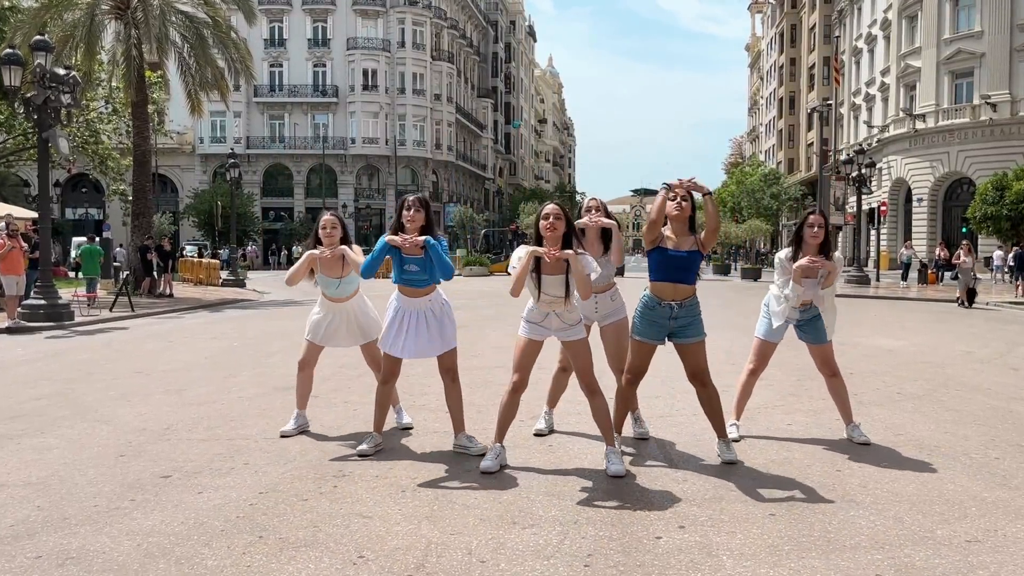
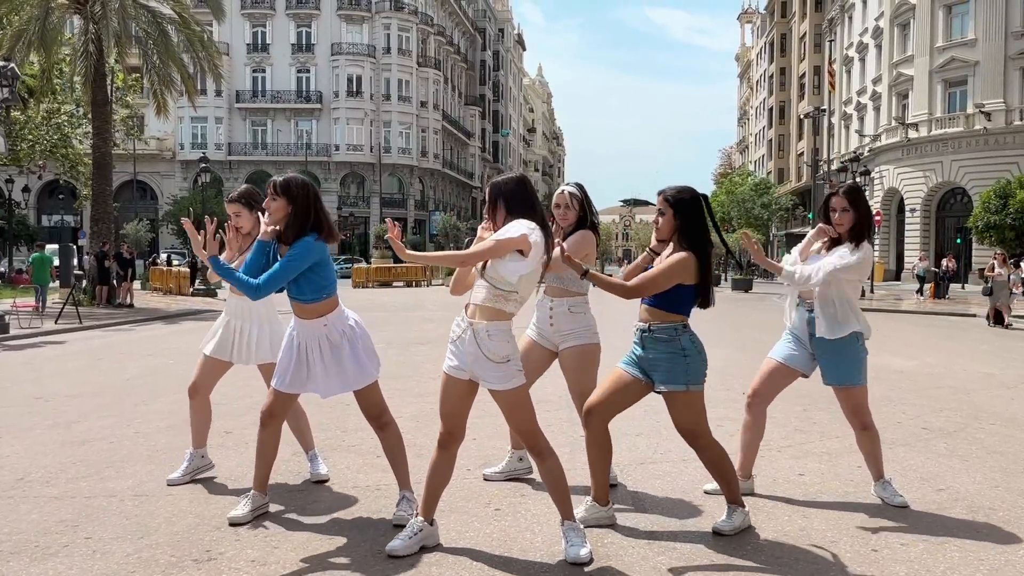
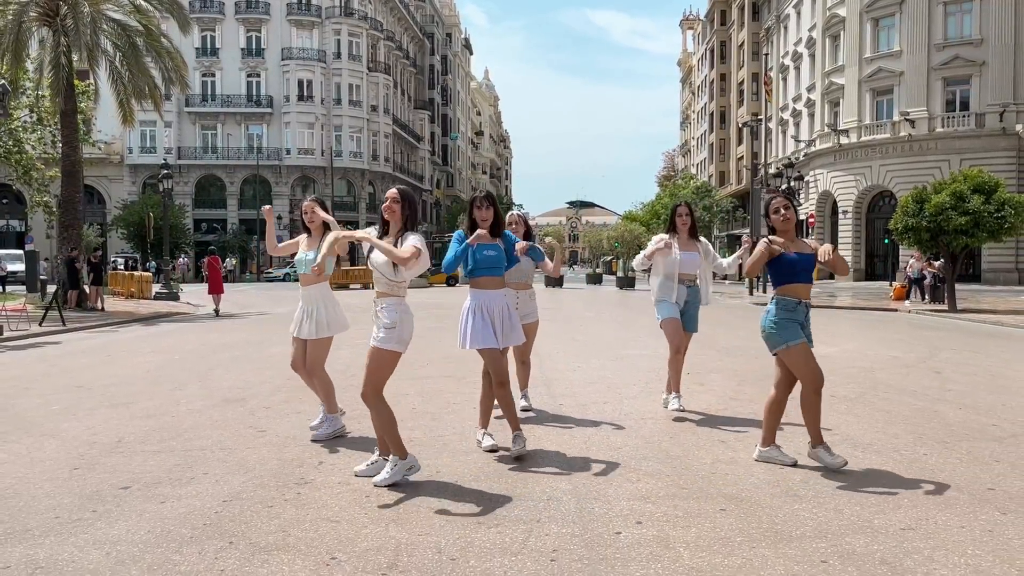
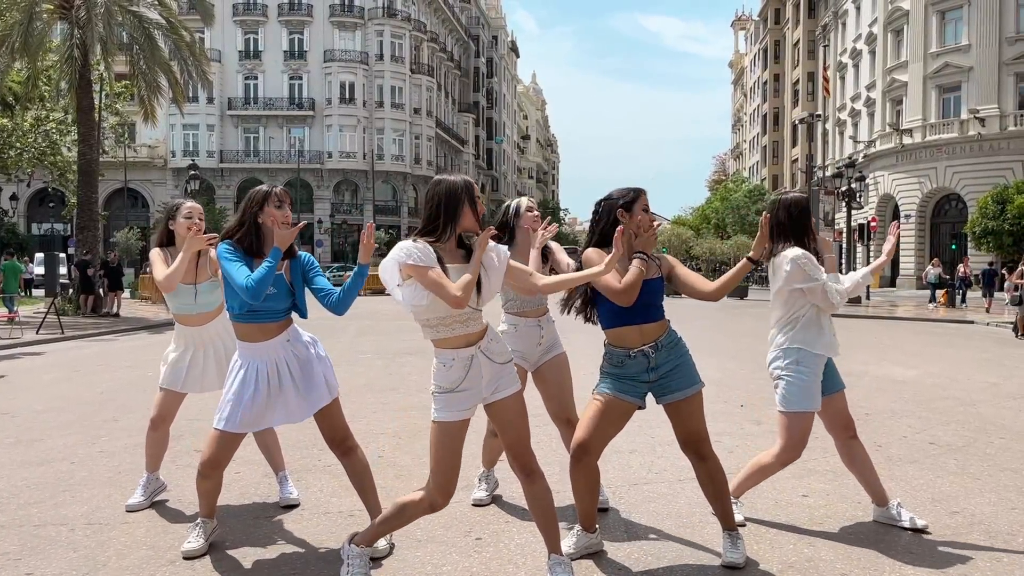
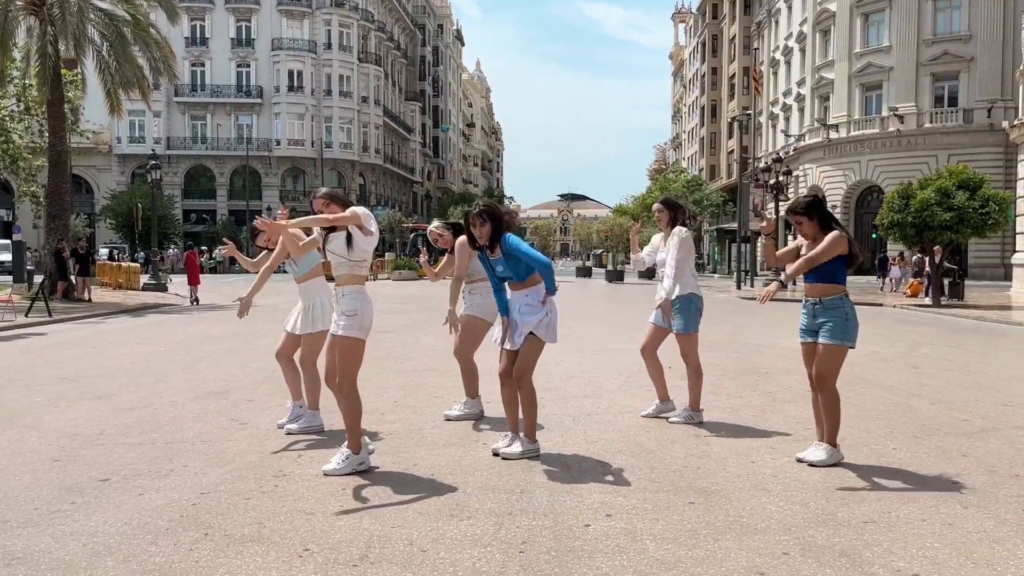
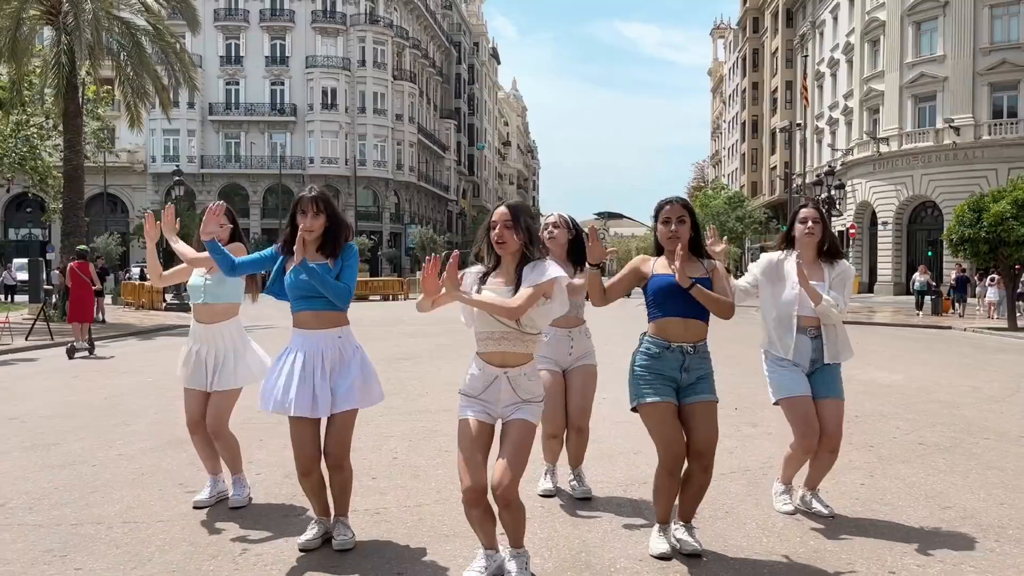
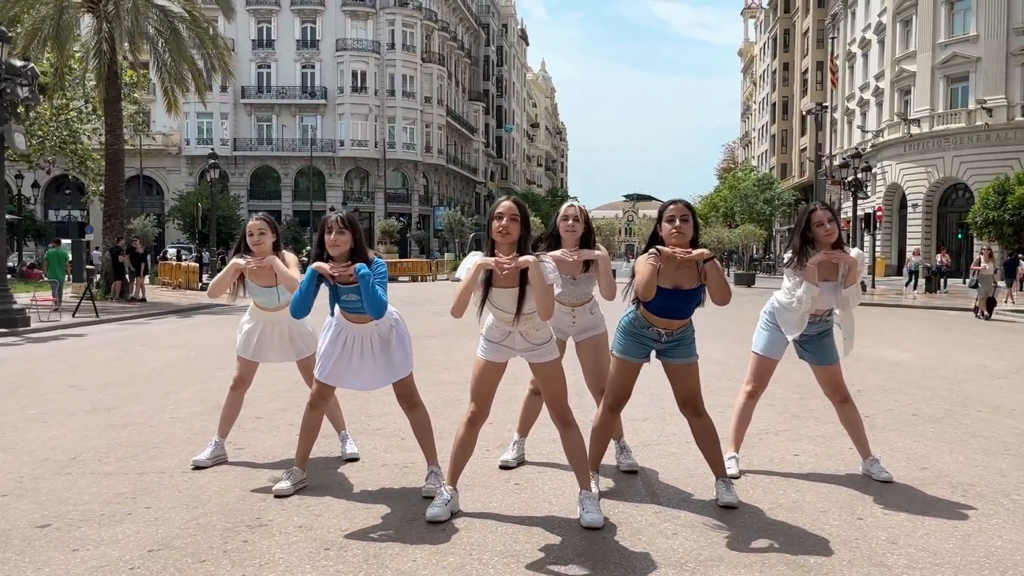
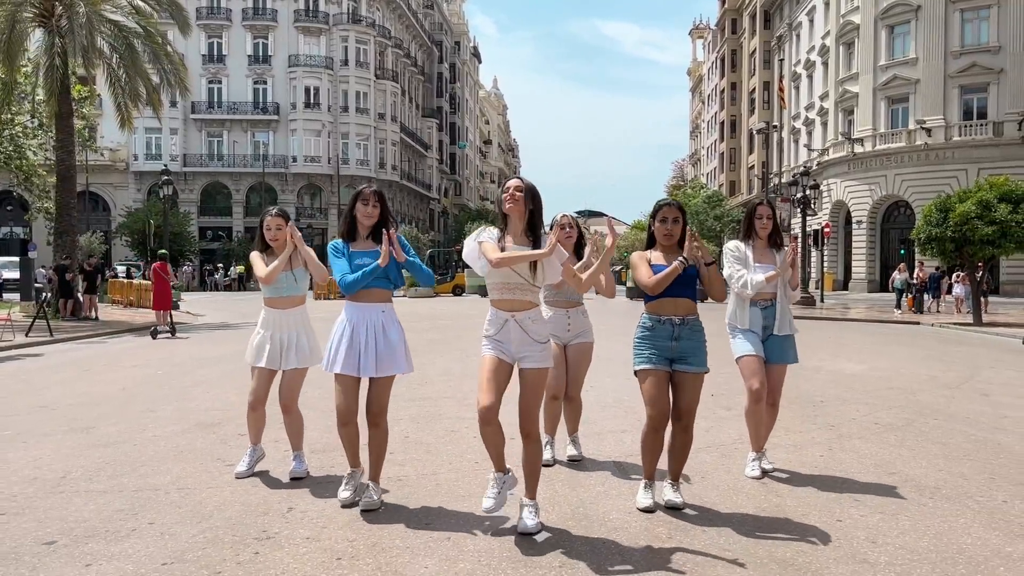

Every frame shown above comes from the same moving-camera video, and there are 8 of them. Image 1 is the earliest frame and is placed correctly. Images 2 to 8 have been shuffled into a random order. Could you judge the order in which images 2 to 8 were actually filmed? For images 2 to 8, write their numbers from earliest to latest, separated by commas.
7, 2, 4, 6, 8, 3, 5
